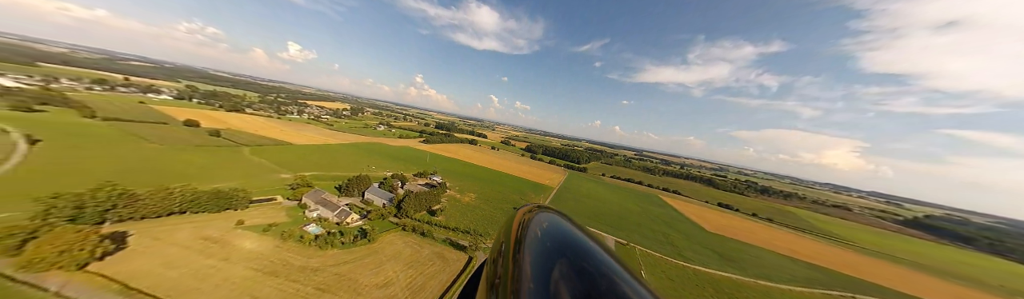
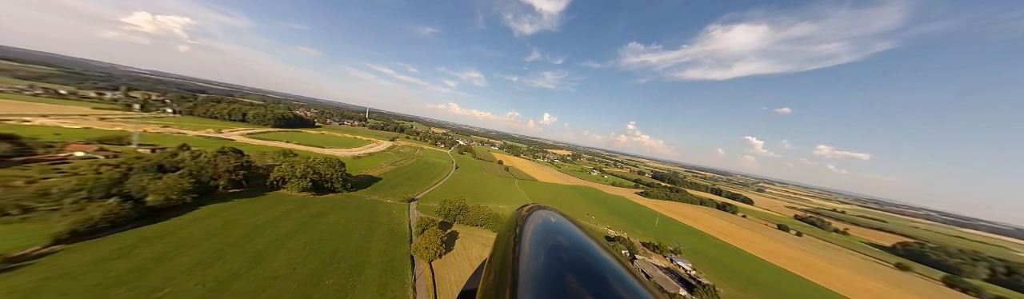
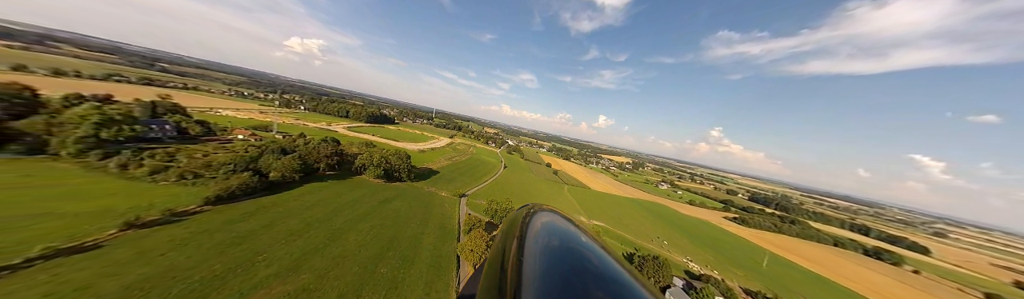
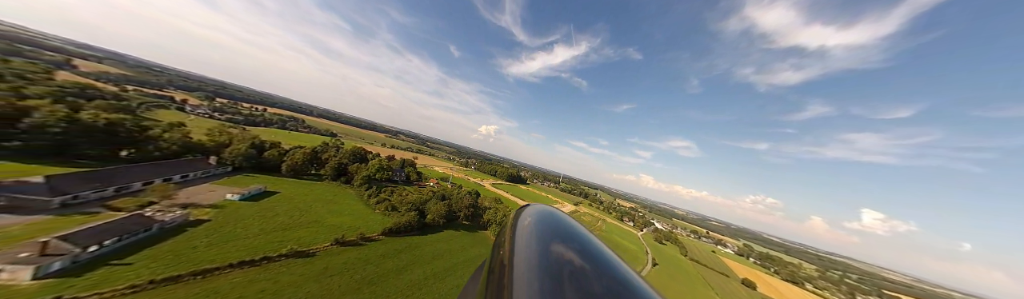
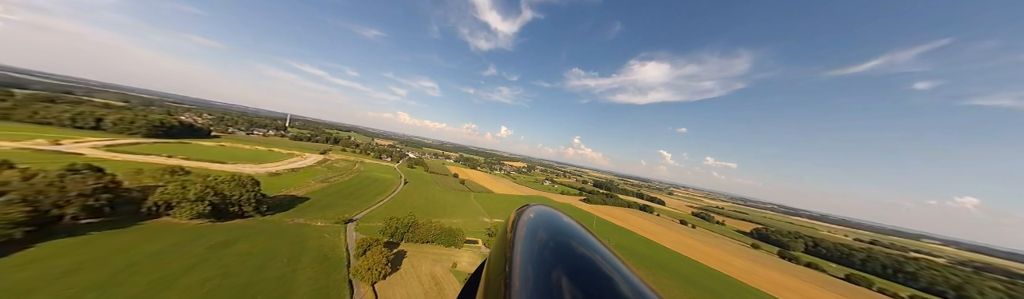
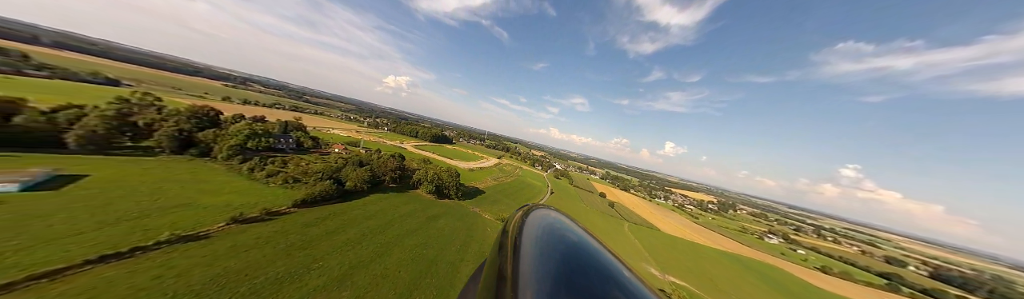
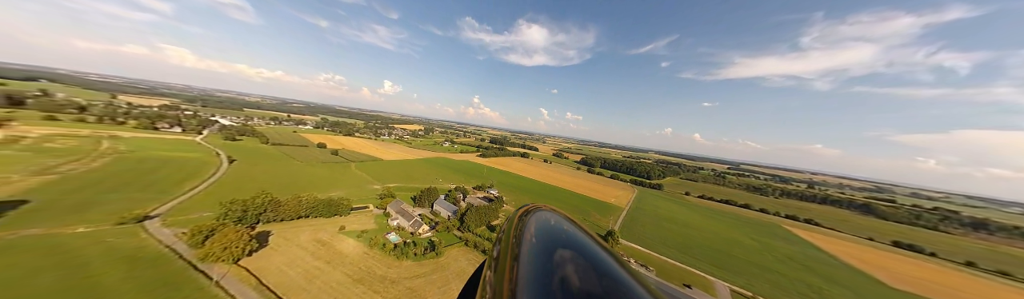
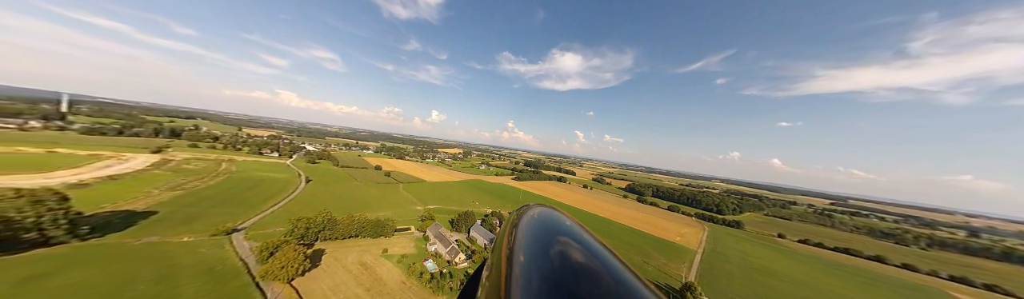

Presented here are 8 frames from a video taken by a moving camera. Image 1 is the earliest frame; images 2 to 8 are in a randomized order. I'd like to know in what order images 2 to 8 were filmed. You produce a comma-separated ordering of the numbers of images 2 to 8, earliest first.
7, 8, 5, 2, 3, 6, 4
